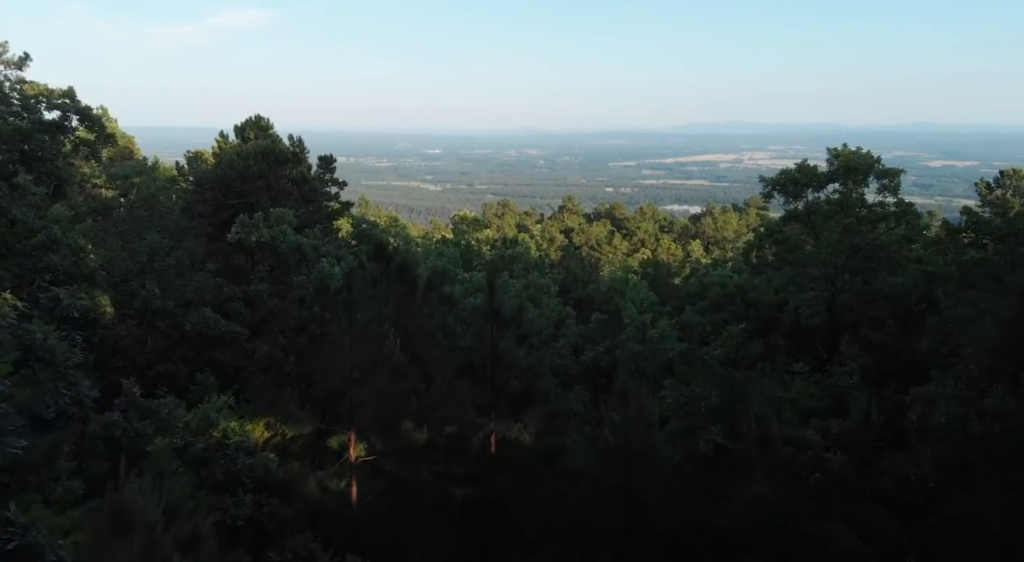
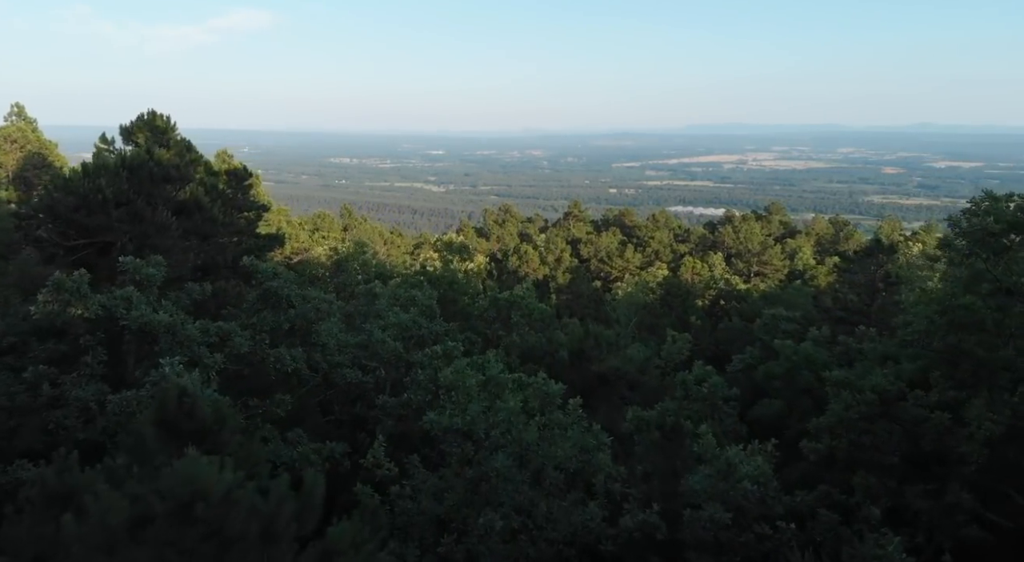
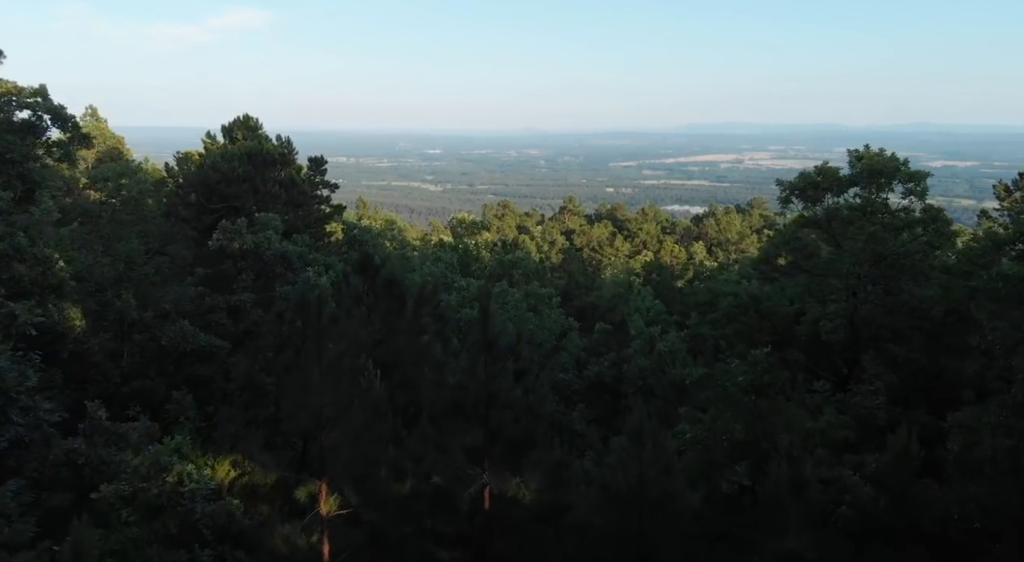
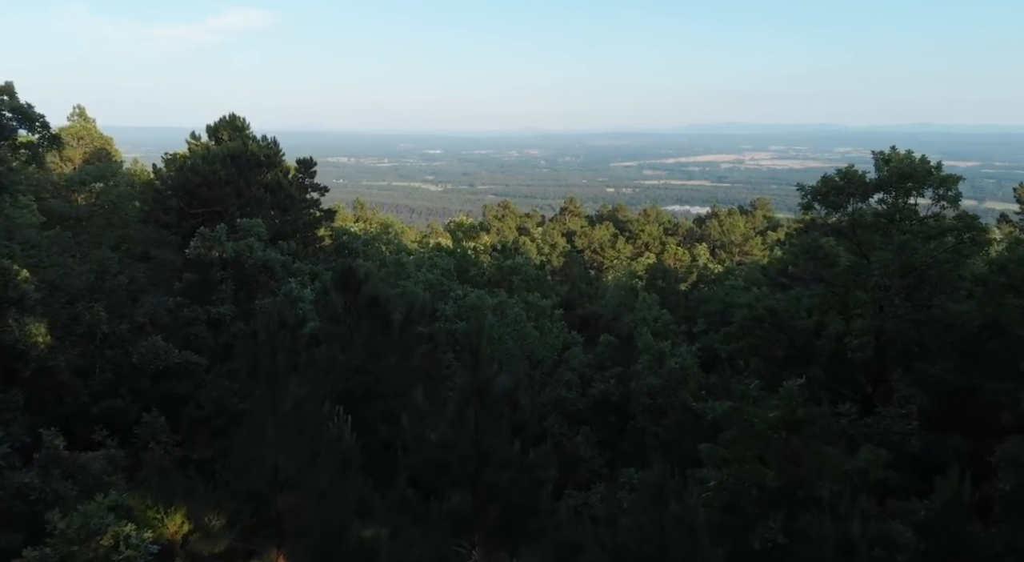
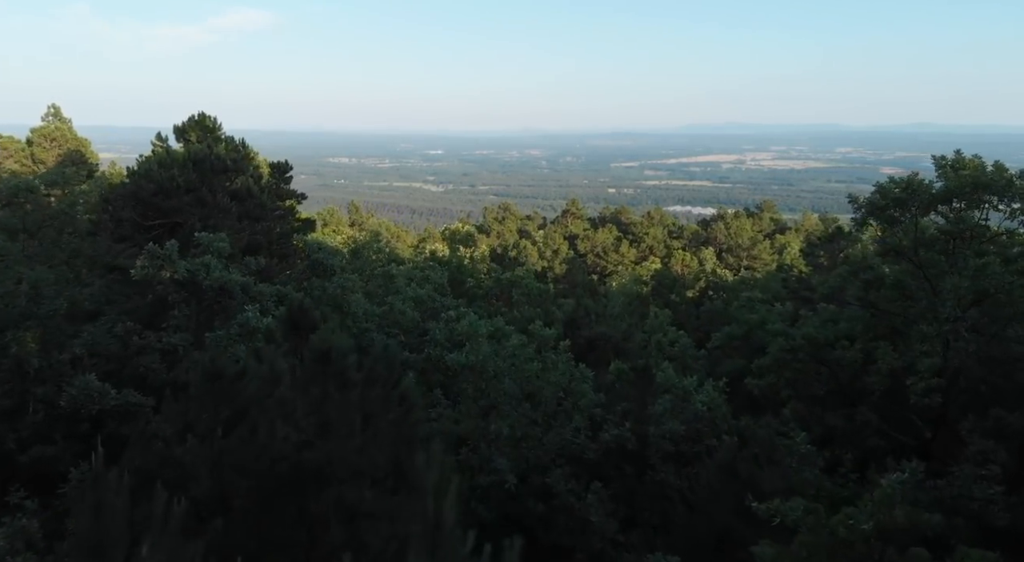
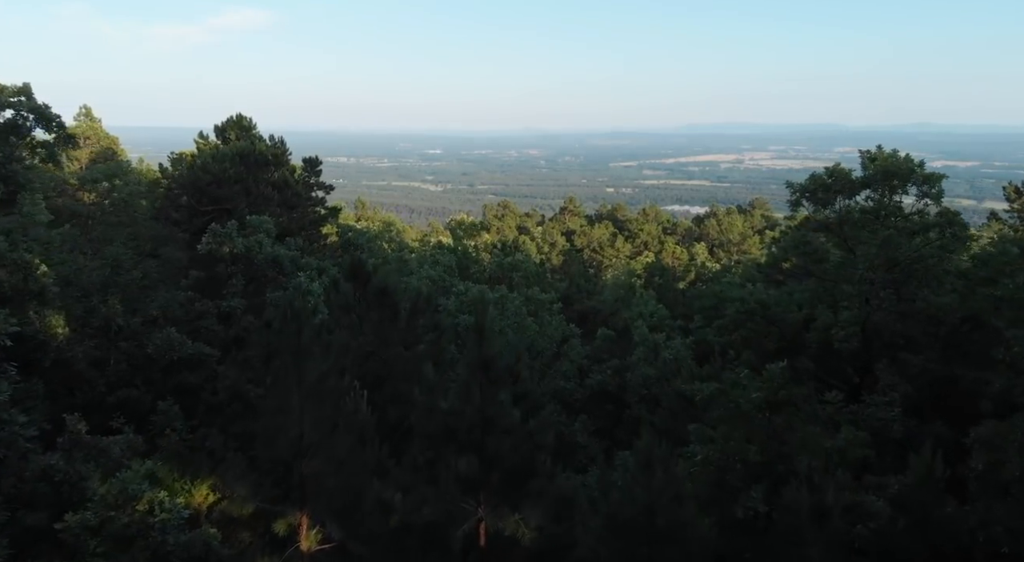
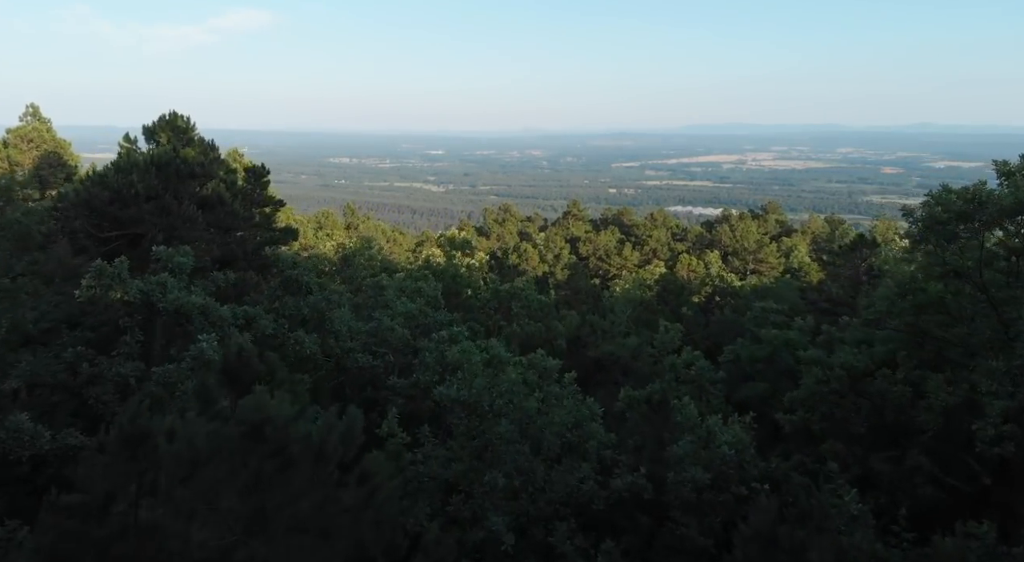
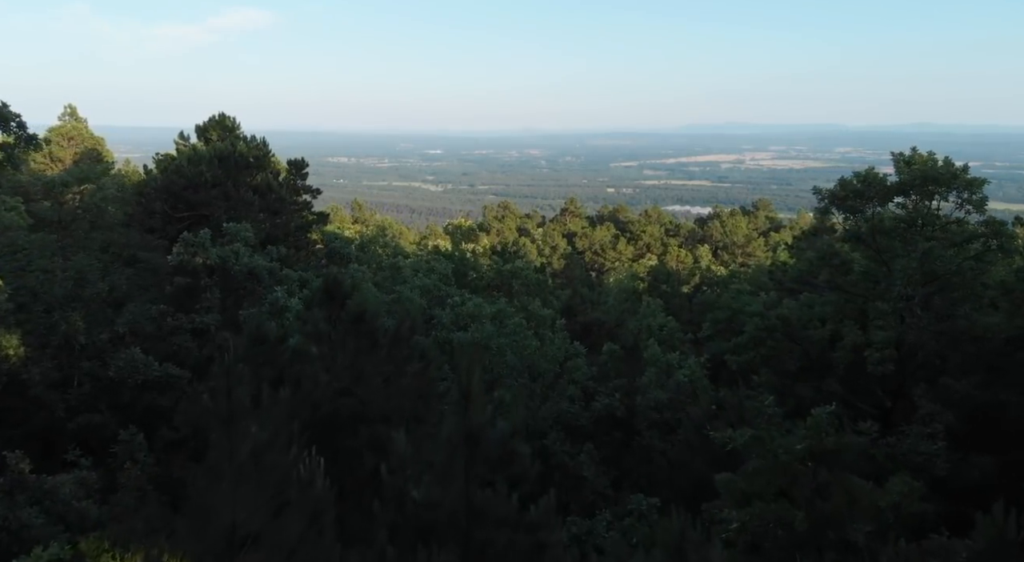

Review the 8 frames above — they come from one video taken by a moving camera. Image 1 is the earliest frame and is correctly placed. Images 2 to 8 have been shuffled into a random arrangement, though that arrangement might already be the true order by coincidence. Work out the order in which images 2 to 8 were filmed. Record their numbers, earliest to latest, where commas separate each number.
3, 6, 4, 8, 5, 7, 2
